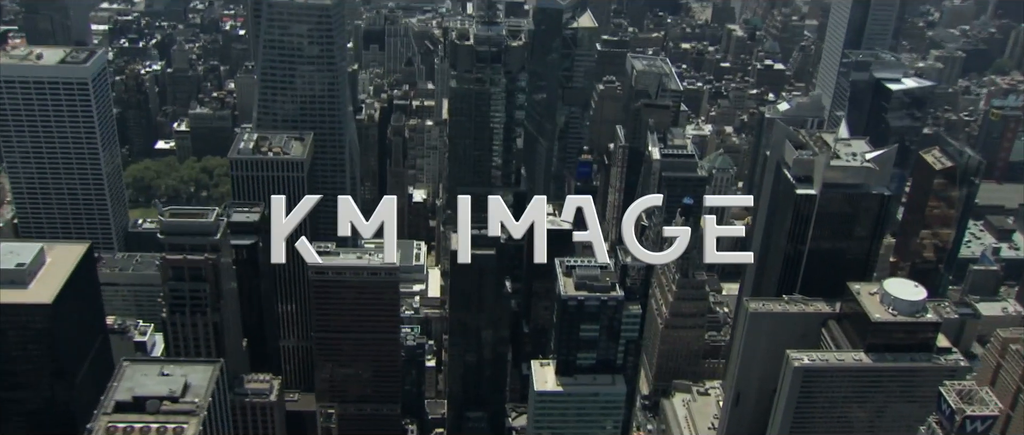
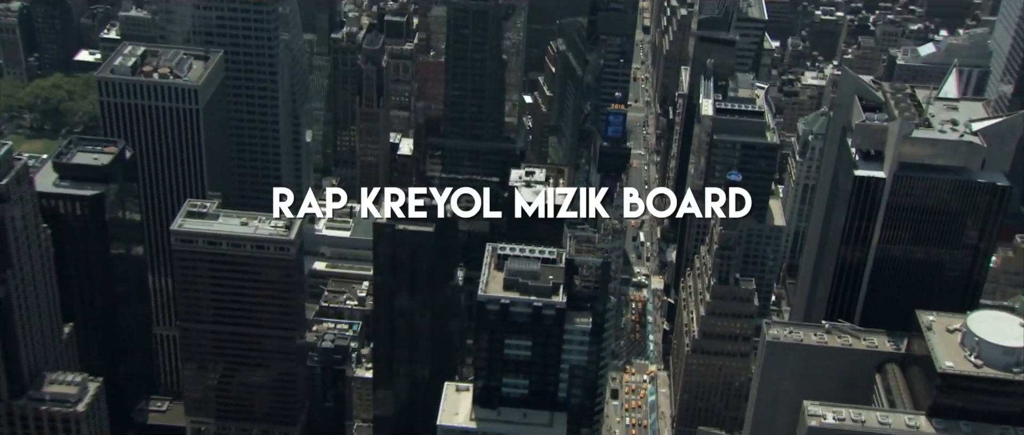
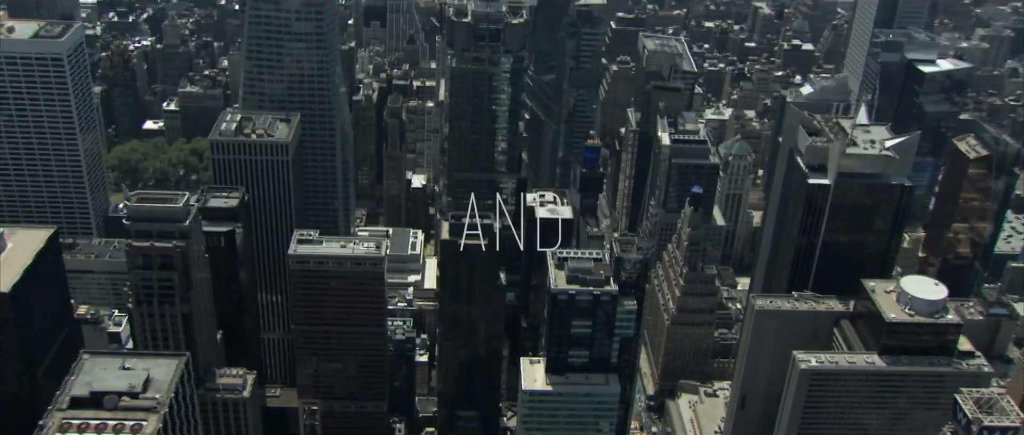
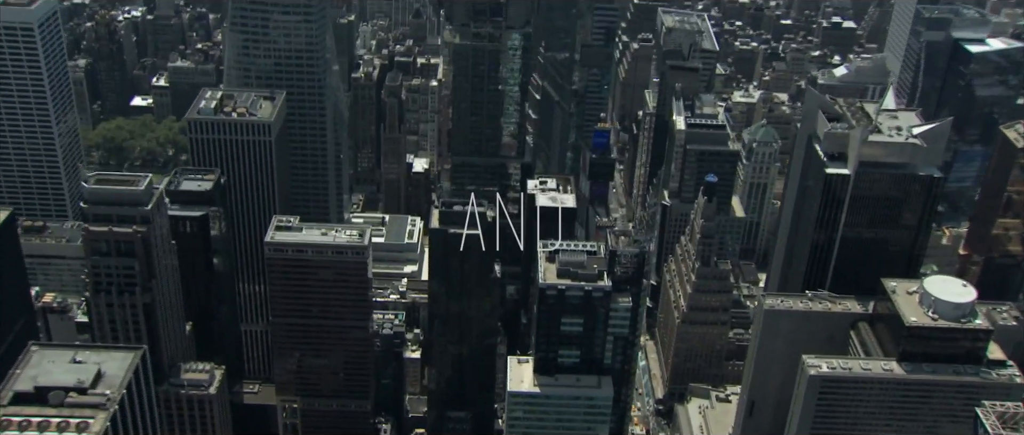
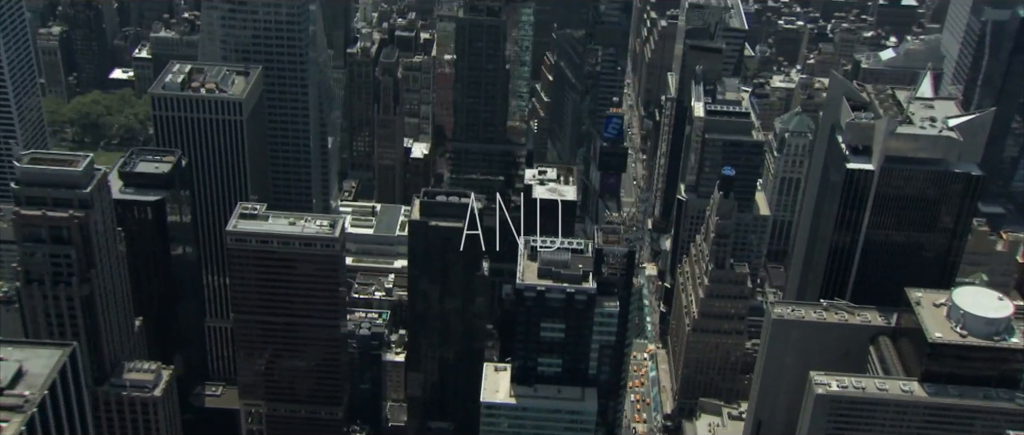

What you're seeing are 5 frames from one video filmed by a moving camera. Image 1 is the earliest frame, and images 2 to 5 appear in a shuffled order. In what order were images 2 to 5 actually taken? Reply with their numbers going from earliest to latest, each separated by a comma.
3, 4, 5, 2
